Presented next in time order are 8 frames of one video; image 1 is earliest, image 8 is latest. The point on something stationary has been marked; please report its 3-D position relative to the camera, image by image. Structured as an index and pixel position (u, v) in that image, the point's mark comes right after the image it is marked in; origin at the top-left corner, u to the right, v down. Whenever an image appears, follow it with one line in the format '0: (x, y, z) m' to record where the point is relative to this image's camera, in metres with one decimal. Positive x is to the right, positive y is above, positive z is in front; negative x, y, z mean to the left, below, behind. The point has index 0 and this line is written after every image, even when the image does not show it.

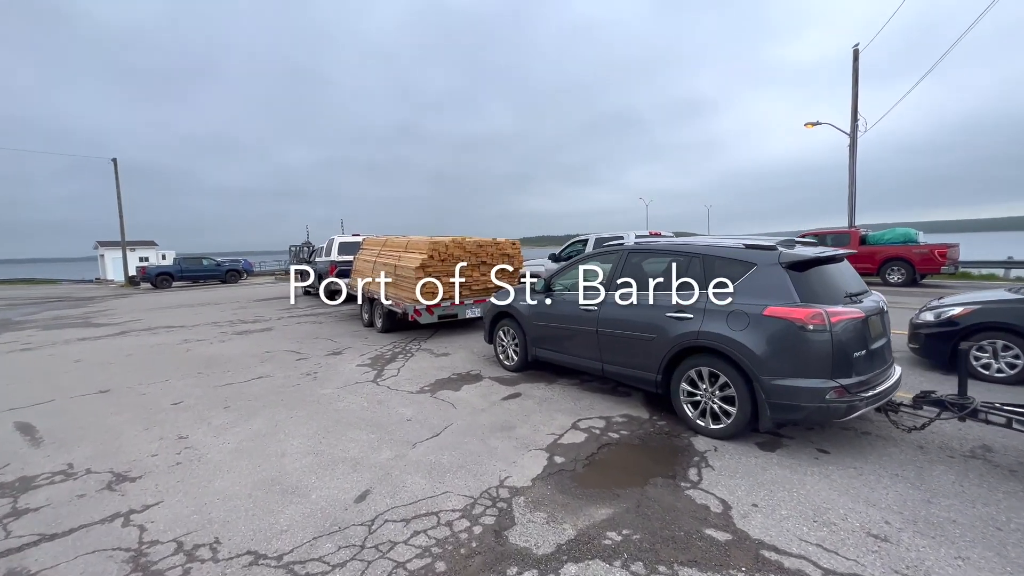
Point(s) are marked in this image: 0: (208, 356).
0: (-5.6, -1.3, +8.3) m
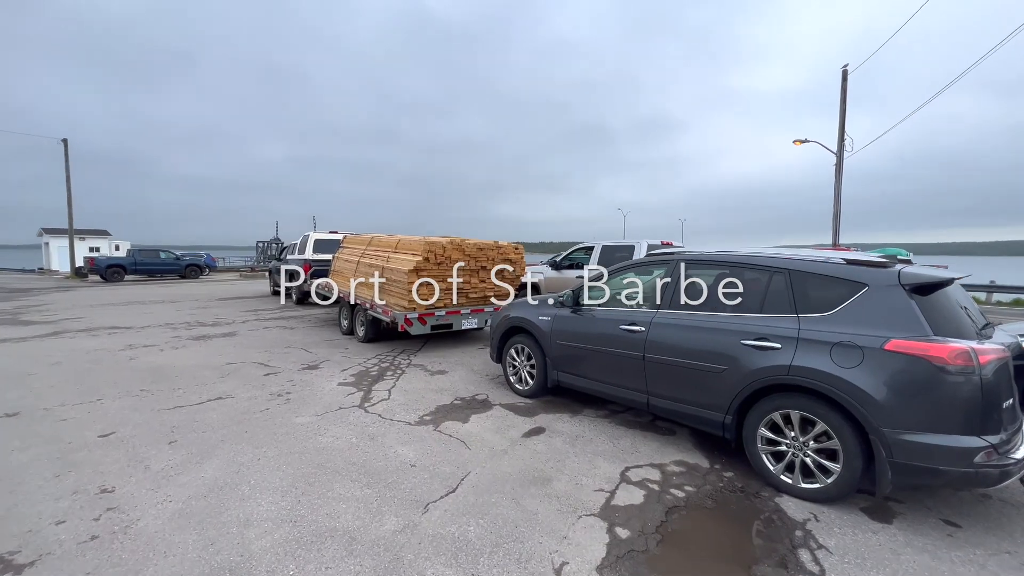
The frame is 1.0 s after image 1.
0: (-5.5, -1.2, +7.0) m
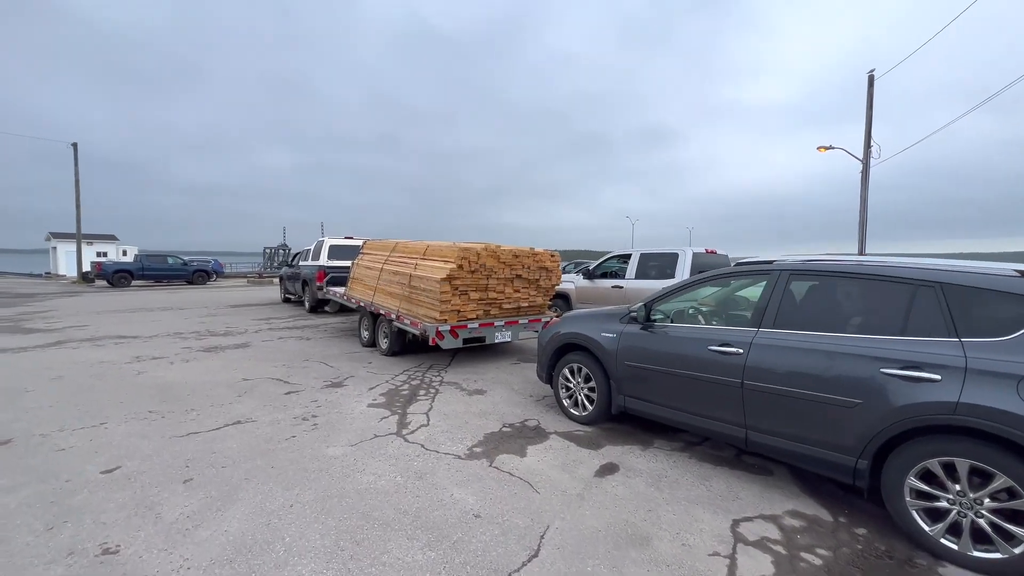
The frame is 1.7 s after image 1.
0: (-4.9, -1.3, +6.3) m
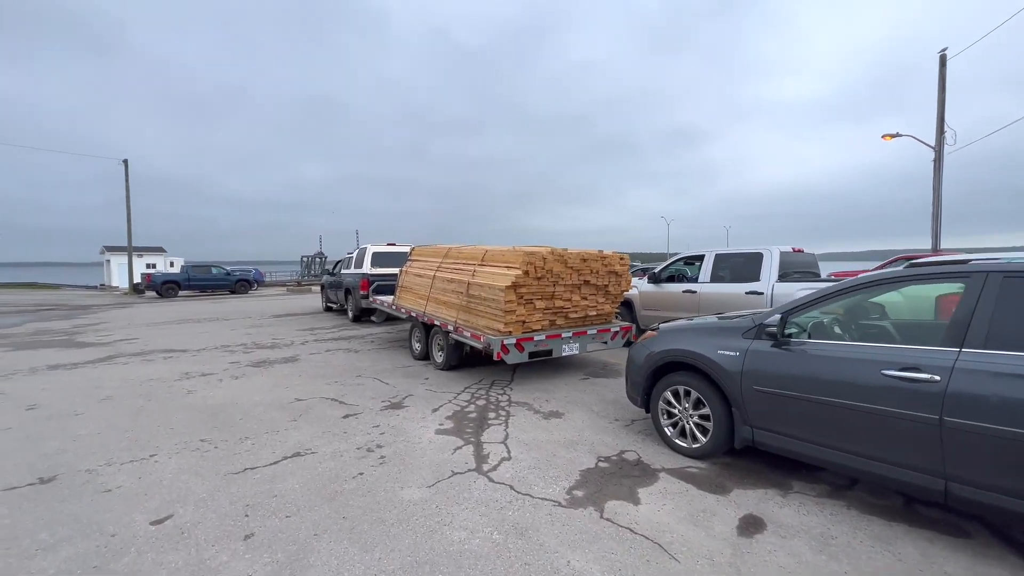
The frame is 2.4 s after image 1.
0: (-3.9, -1.5, +5.9) m
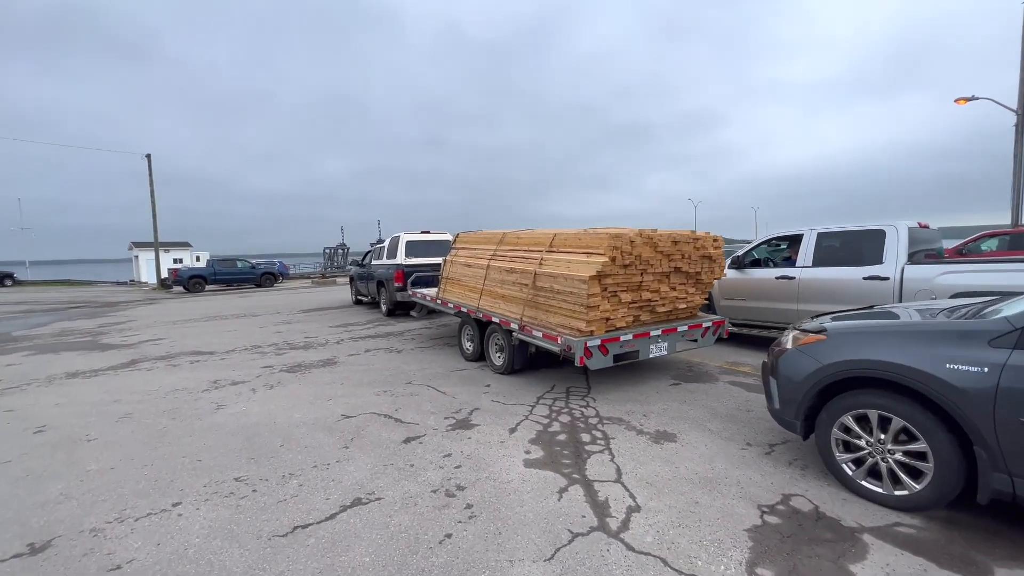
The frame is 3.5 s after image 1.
0: (-2.9, -1.5, +4.9) m
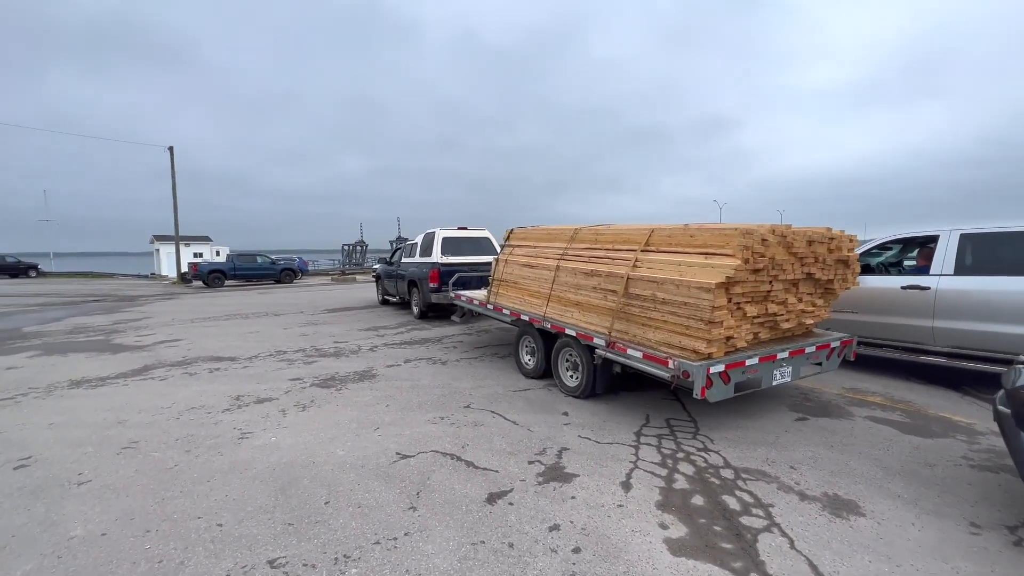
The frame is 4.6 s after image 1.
0: (-2.0, -1.5, +3.9) m
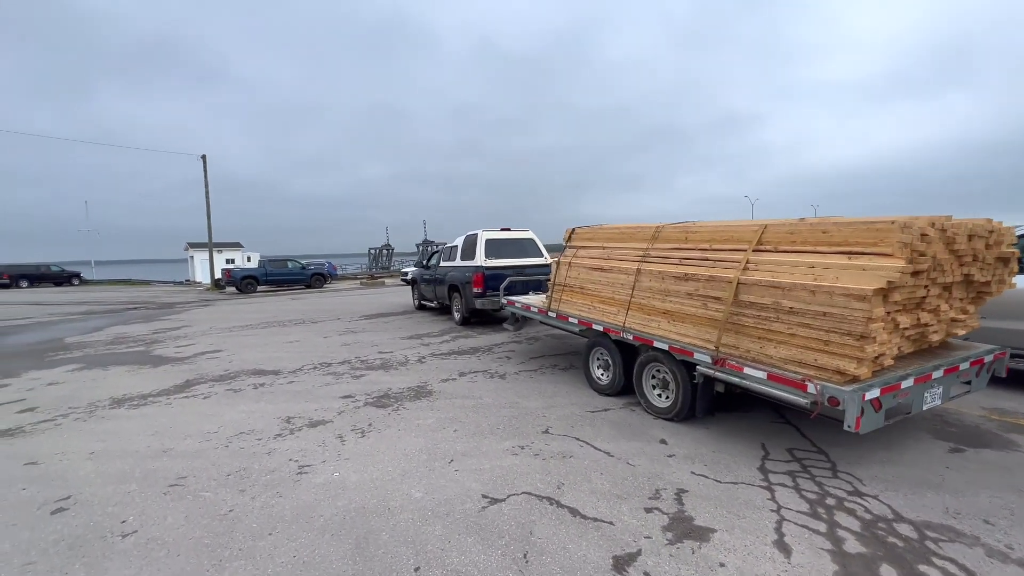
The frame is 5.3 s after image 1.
0: (-1.1, -1.6, +3.3) m
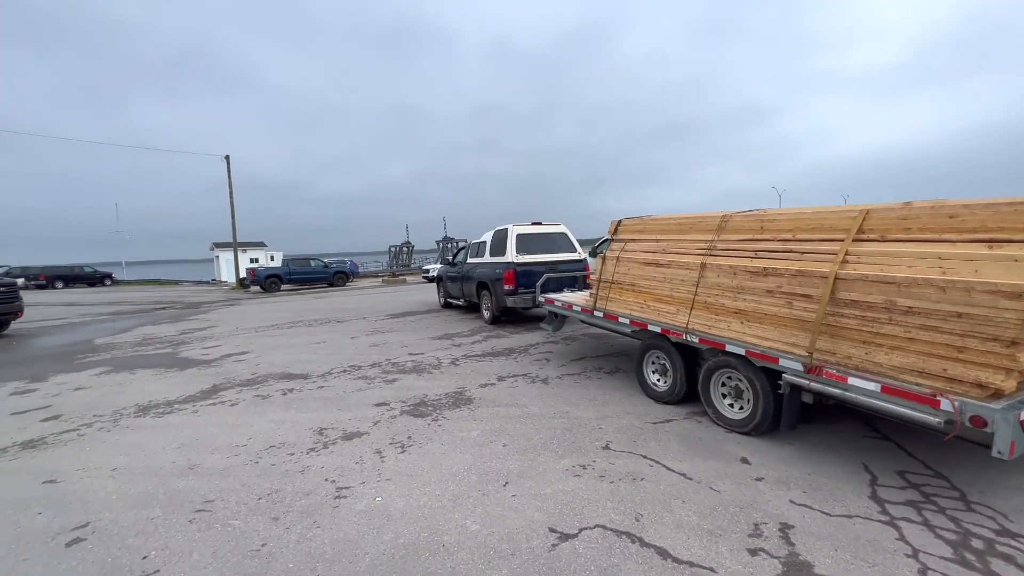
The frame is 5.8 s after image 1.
0: (-0.7, -1.6, +2.8) m
